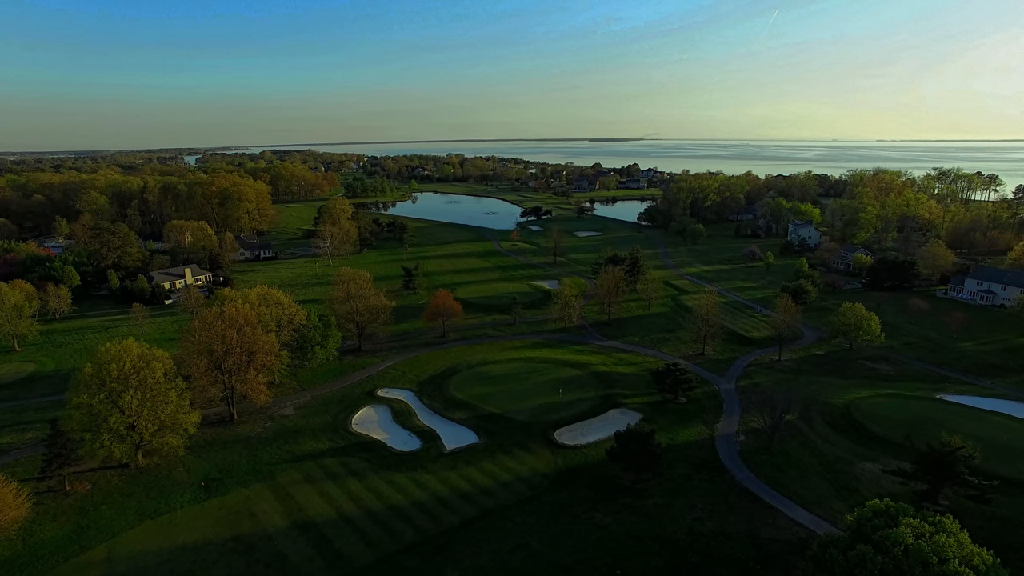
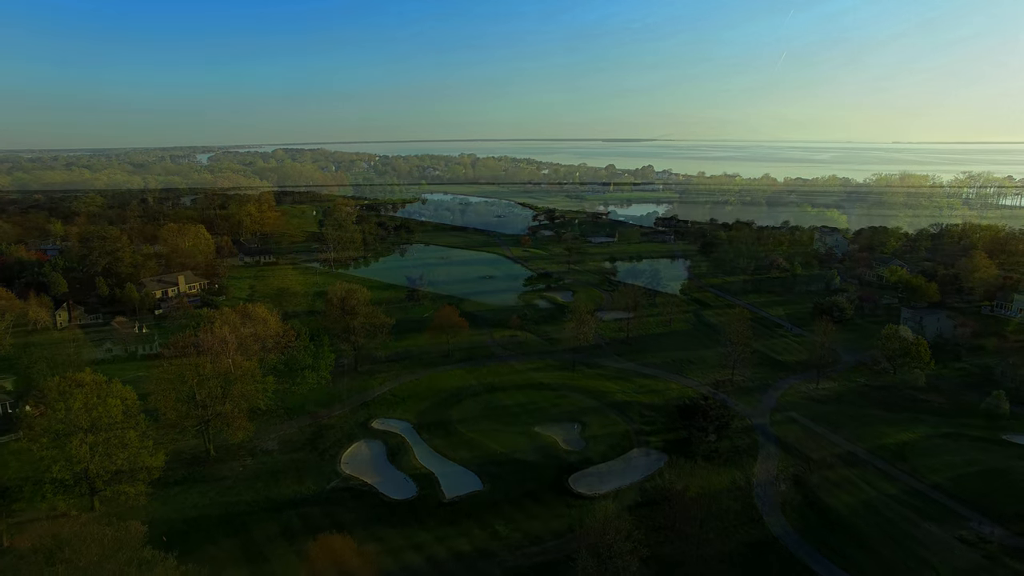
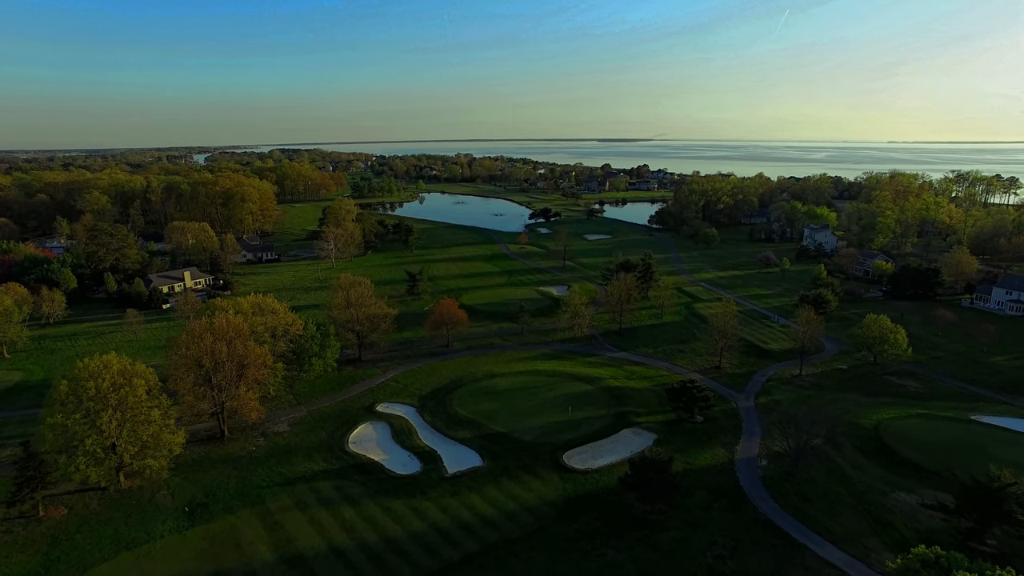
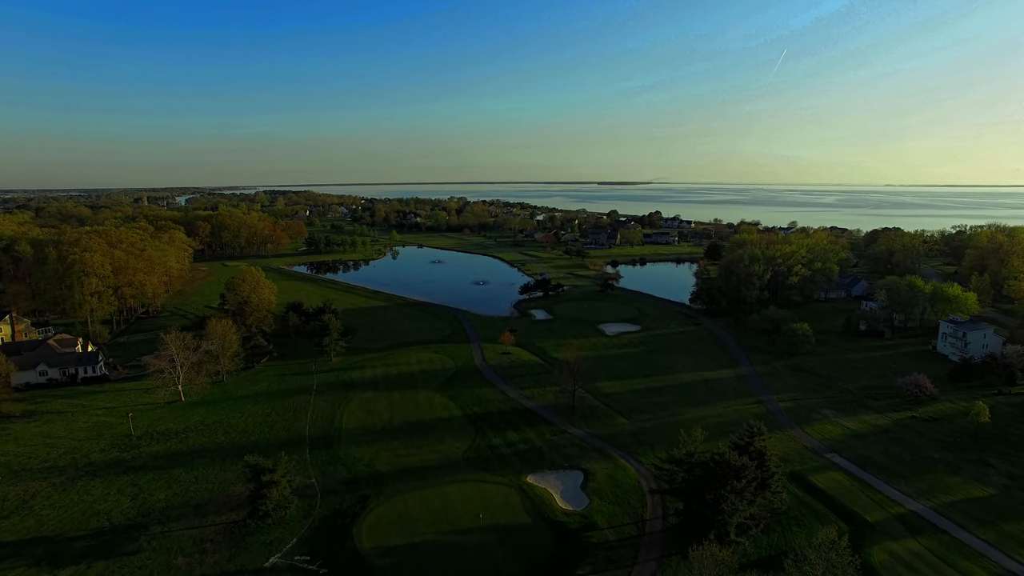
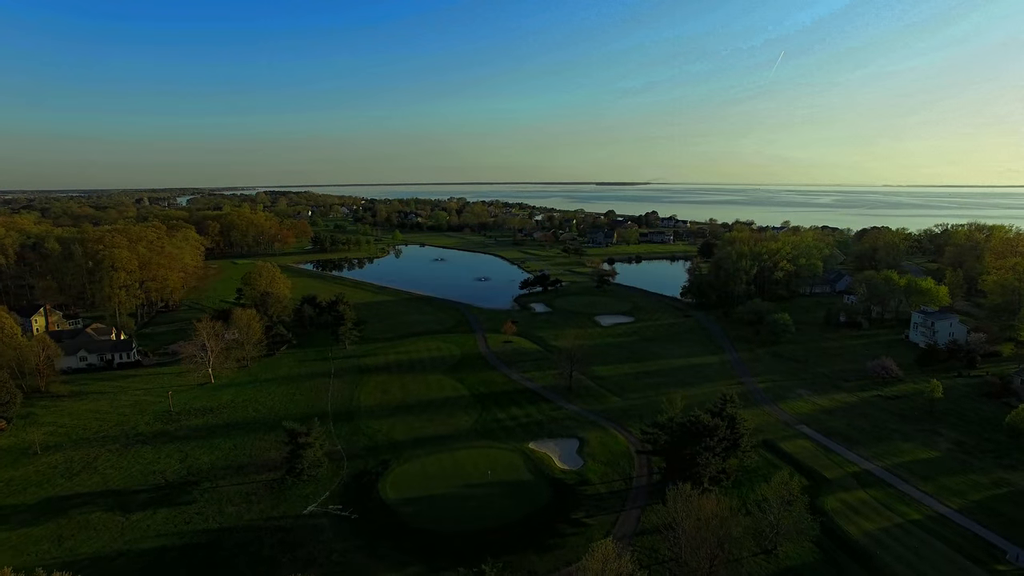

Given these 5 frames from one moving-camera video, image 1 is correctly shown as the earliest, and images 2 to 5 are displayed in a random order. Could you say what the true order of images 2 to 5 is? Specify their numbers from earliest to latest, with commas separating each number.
3, 2, 5, 4
